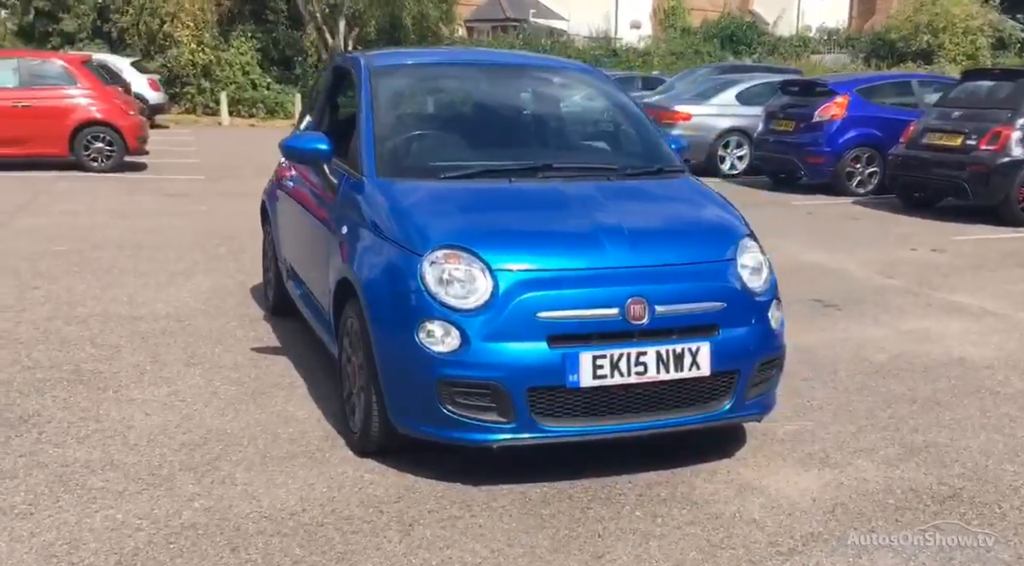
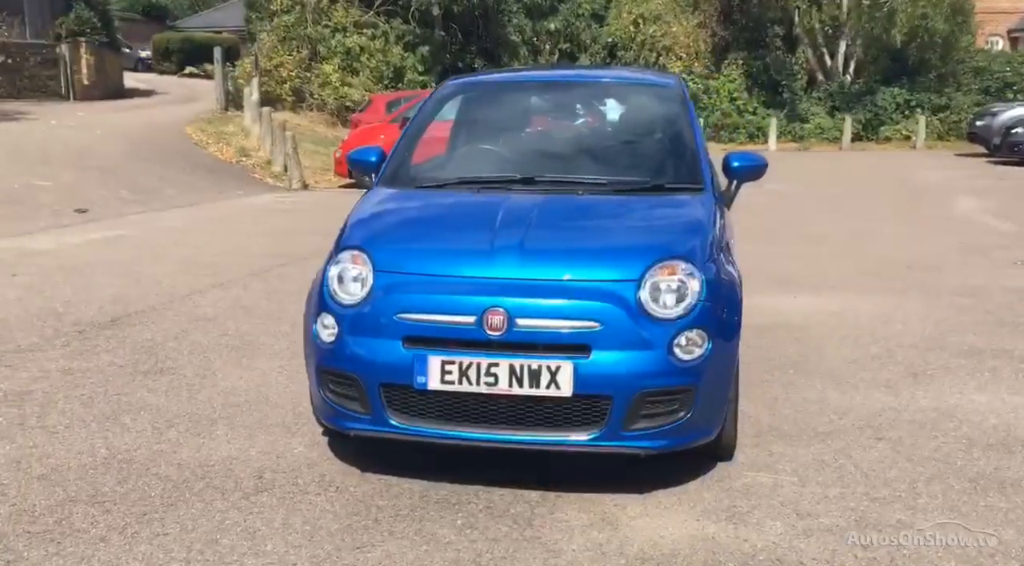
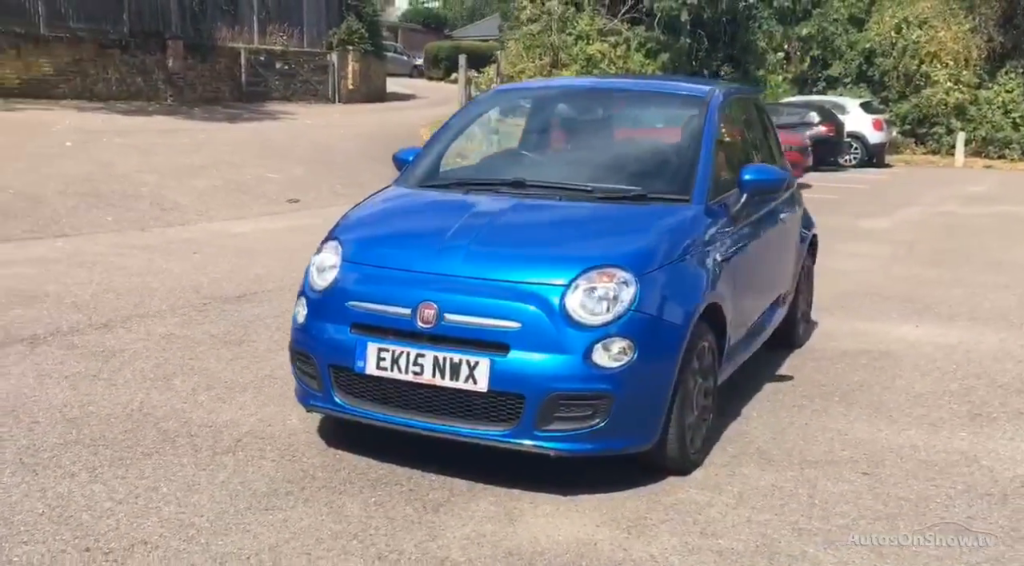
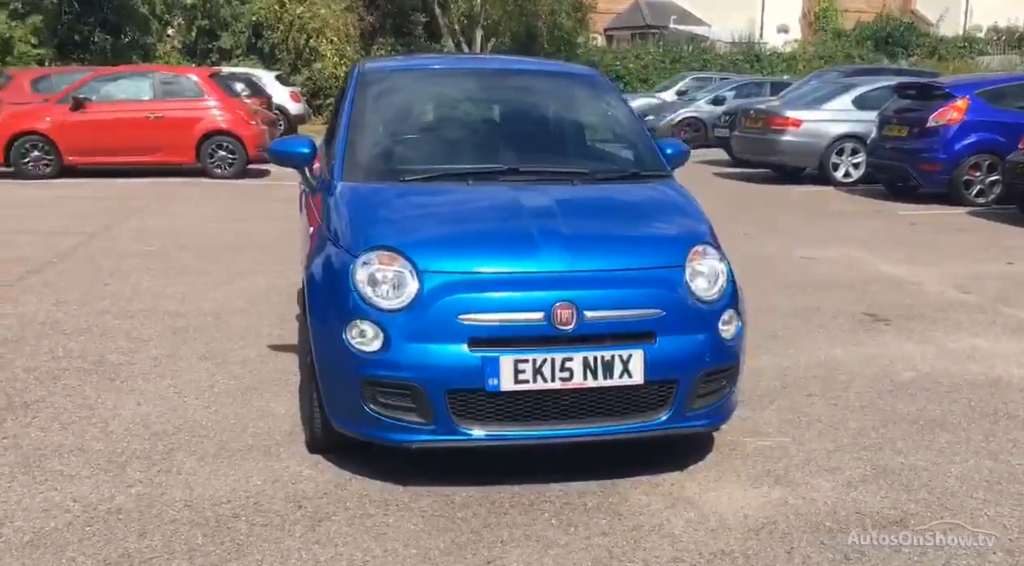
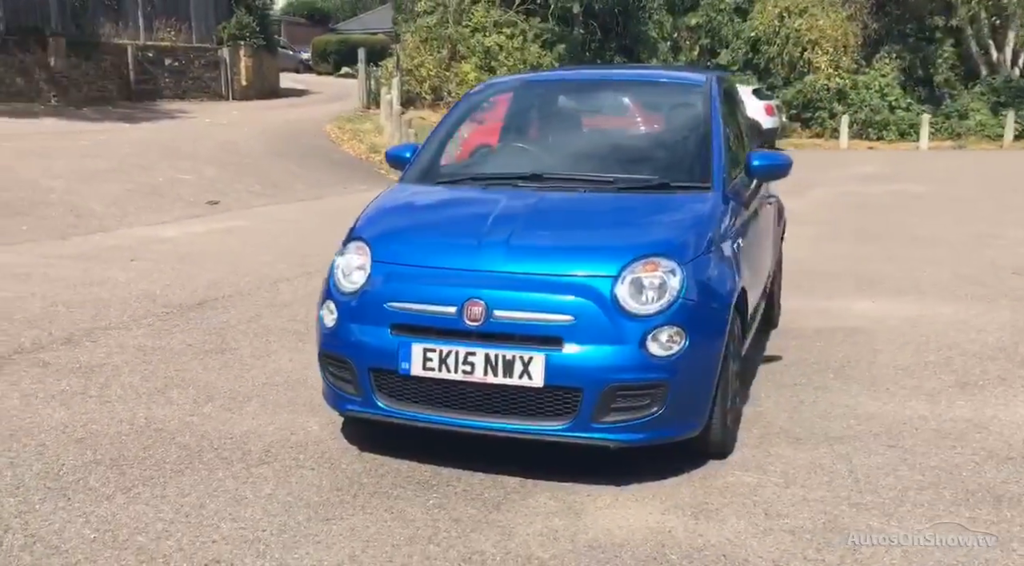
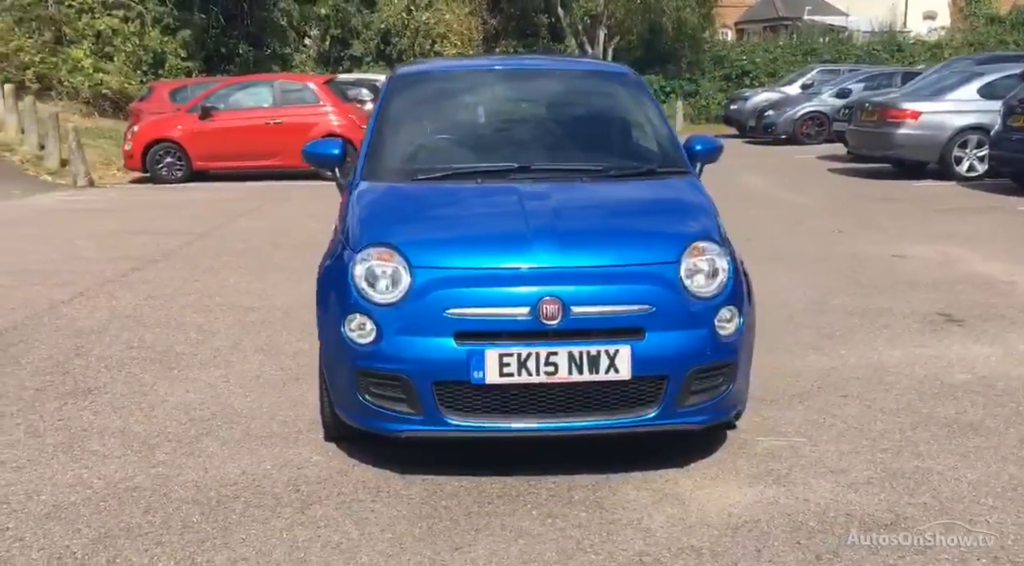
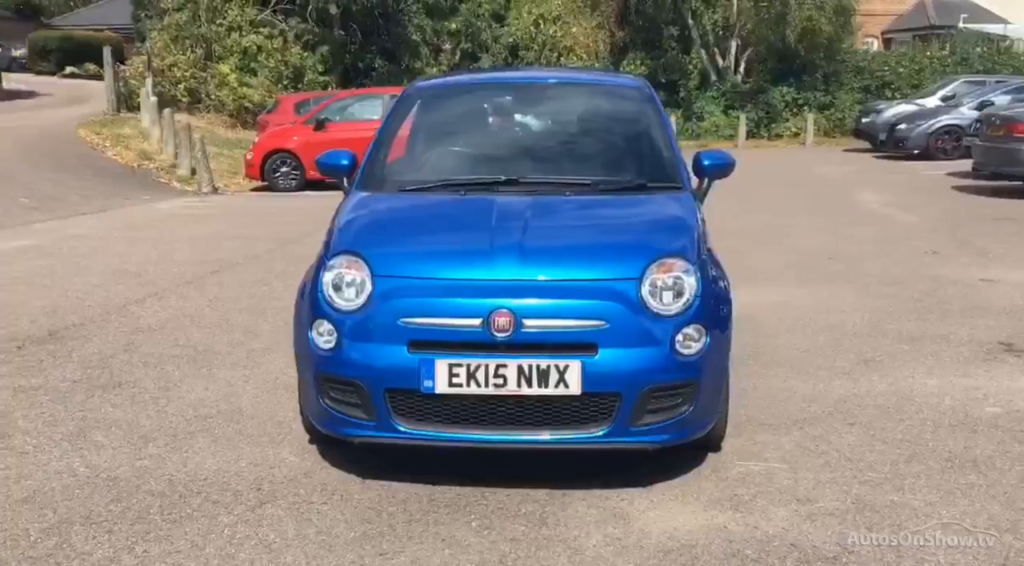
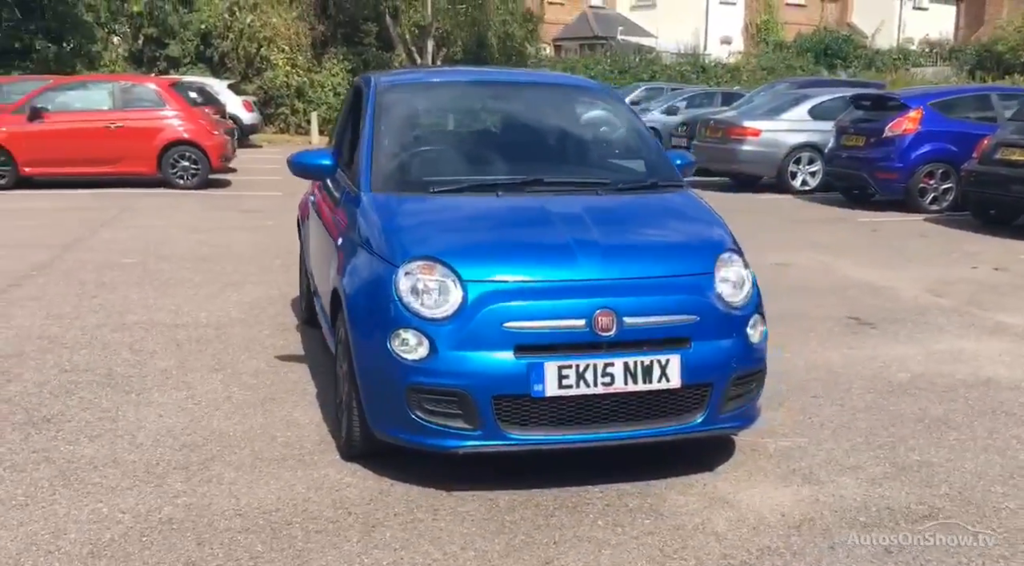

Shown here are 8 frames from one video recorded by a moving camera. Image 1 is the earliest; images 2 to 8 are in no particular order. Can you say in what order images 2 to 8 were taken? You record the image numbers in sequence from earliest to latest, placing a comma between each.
8, 4, 6, 7, 2, 5, 3
